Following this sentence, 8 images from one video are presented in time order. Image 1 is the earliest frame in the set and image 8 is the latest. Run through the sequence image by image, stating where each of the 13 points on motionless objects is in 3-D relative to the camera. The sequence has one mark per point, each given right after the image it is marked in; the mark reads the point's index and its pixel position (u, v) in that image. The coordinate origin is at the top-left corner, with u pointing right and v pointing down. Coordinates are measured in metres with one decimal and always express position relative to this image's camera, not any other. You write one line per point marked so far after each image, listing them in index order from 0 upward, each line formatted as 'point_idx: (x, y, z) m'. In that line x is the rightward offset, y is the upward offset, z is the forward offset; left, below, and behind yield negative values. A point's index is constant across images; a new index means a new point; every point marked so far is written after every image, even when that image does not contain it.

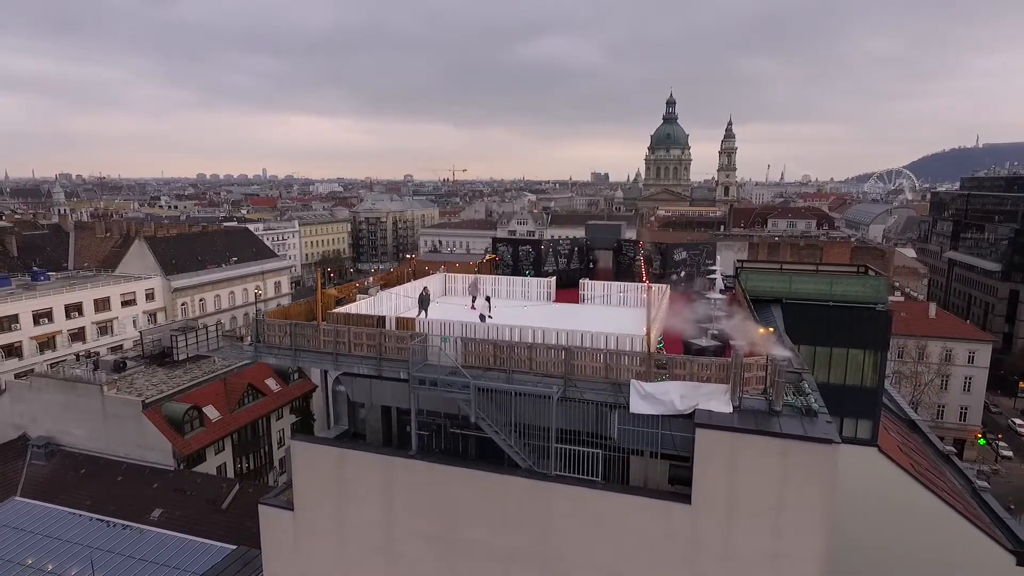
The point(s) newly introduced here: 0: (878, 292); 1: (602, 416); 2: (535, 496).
0: (+11.4, -0.1, +19.2) m
1: (+1.7, -2.4, +11.4) m
2: (+0.3, -3.8, +11.3) m
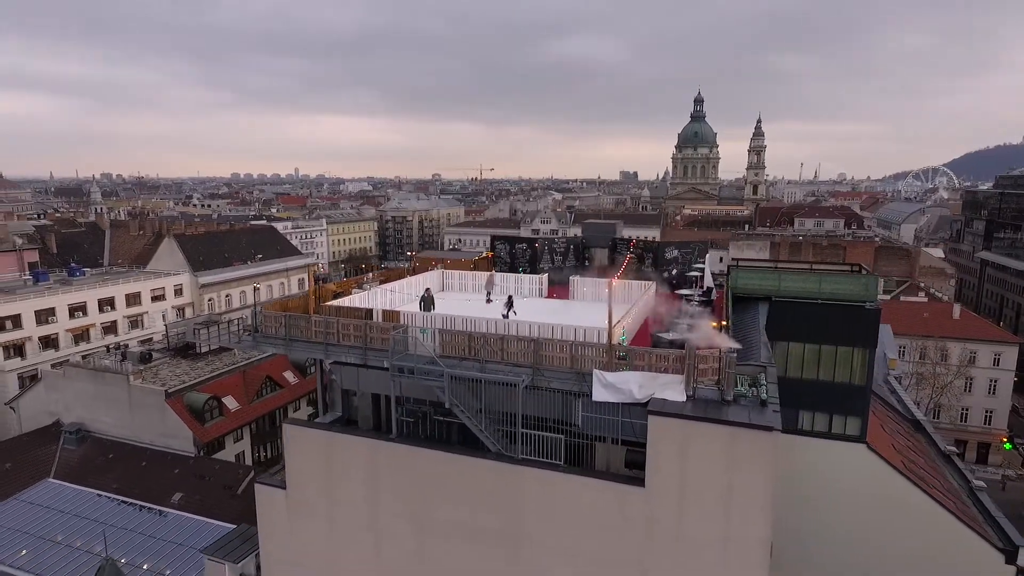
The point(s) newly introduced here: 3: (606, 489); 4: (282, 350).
0: (+11.2, 0.0, +19.4) m
1: (+1.1, -2.3, +12.1) m
2: (-0.2, -3.7, +12.0) m
3: (+1.7, -3.7, +11.2) m
4: (-5.4, -1.4, +14.3) m
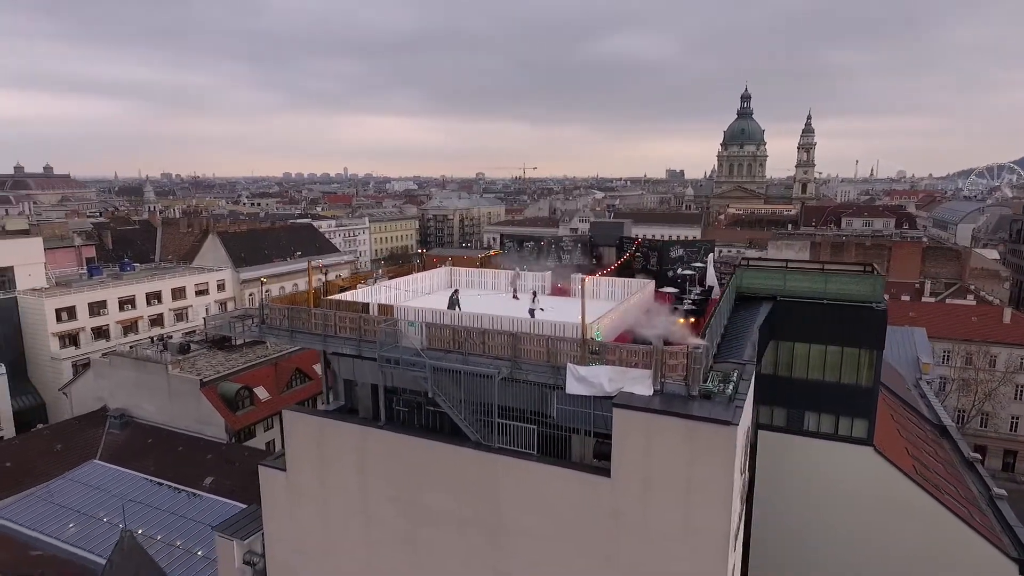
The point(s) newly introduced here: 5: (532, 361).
0: (+11.3, -0.1, +19.1) m
1: (+0.7, -2.2, +12.5) m
2: (-0.7, -3.6, +12.5) m
3: (+1.2, -3.6, +11.6) m
4: (-5.6, -1.3, +15.2) m
5: (+0.4, -1.5, +12.5) m
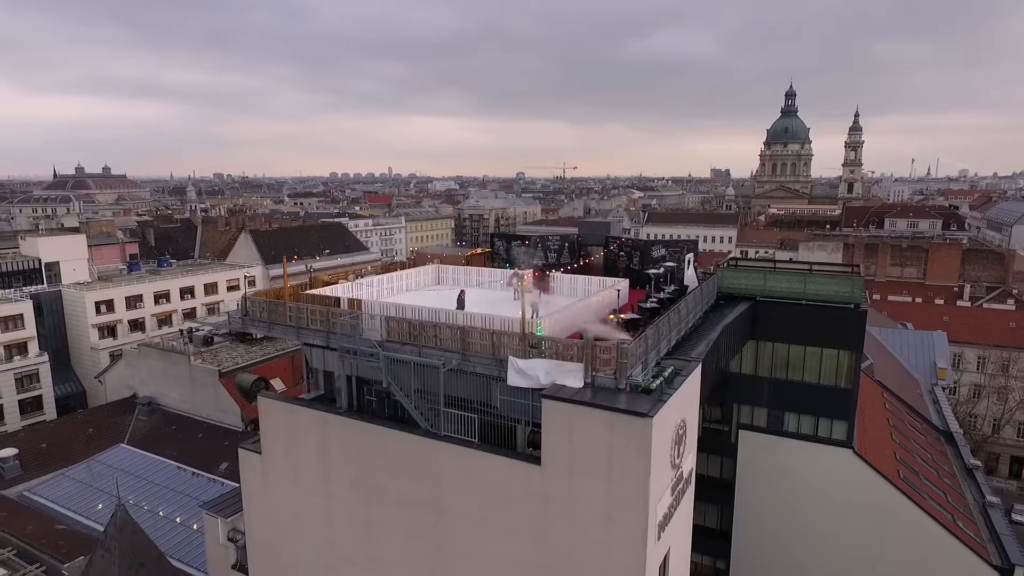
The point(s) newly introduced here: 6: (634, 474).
0: (+10.6, -0.1, +19.0) m
1: (-0.5, -2.1, +13.1) m
2: (-1.9, -3.5, +13.2) m
3: (0.0, -3.5, +12.2) m
4: (-6.6, -1.1, +16.2) m
5: (-0.7, -1.4, +13.1) m
6: (+2.2, -3.3, +10.8) m
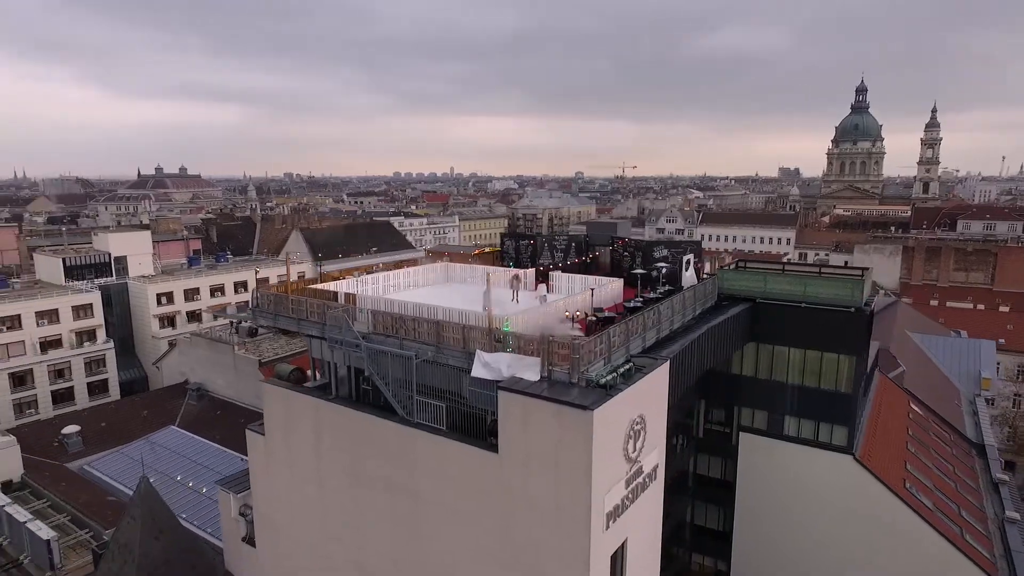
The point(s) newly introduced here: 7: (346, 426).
0: (+10.4, -0.2, +18.7) m
1: (-1.2, -2.0, +13.9) m
2: (-2.5, -3.4, +14.1) m
3: (-0.8, -3.5, +12.9) m
4: (-6.9, -1.0, +17.5) m
5: (-1.4, -1.3, +13.9) m
6: (+1.2, -3.2, +11.3) m
7: (-4.1, -3.4, +15.2) m
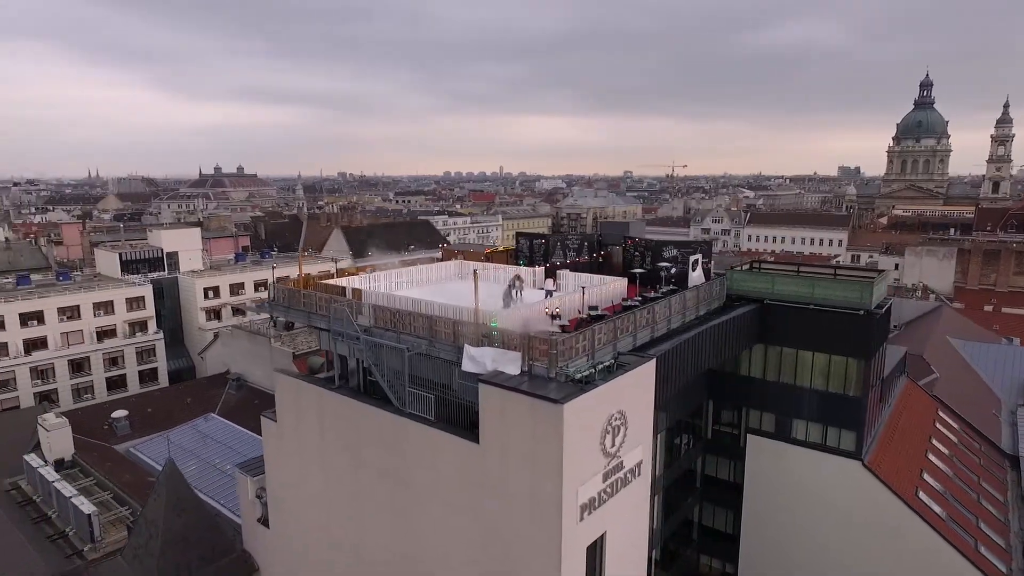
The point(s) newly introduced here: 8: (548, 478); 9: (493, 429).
0: (+10.5, -0.3, +18.3) m
1: (-1.4, -2.0, +14.4) m
2: (-2.8, -3.3, +14.7) m
3: (-1.2, -3.4, +13.4) m
4: (-6.9, -0.8, +18.4) m
5: (-1.6, -1.2, +14.4) m
6: (+0.7, -3.2, +11.7) m
7: (-4.3, -3.3, +16.0) m
8: (+0.7, -3.6, +11.8) m
9: (-0.4, -2.9, +12.6) m
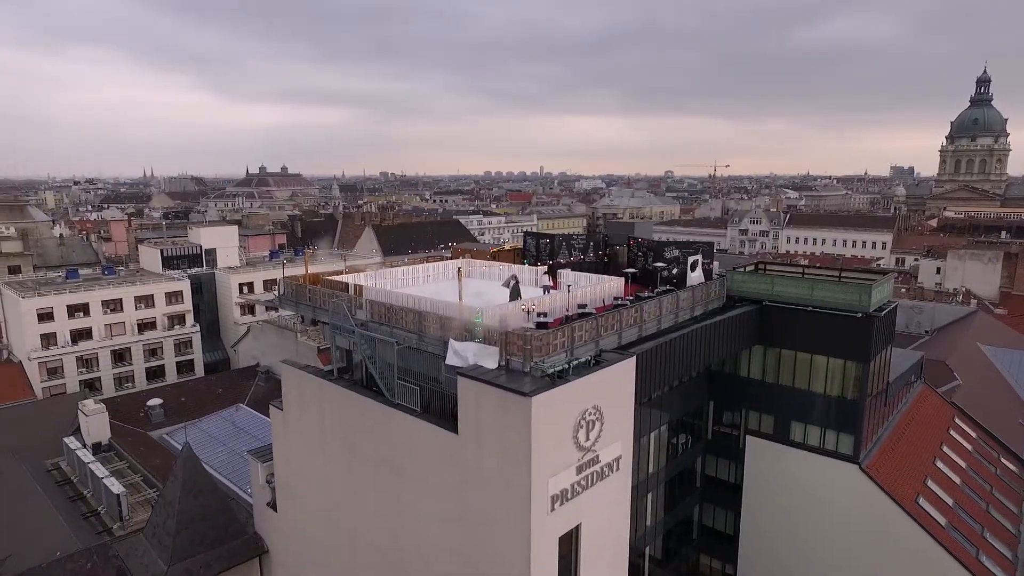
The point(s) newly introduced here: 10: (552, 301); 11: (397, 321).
0: (+10.4, -0.3, +18.1) m
1: (-1.8, -1.9, +15.0) m
2: (-3.2, -3.2, +15.4) m
3: (-1.7, -3.3, +14.0) m
4: (-7.0, -0.7, +19.4) m
5: (-2.0, -1.2, +15.0) m
6: (+0.2, -3.1, +12.1) m
7: (-4.6, -3.2, +16.7) m
8: (+0.1, -3.6, +12.3) m
9: (-0.9, -2.8, +13.1) m
10: (+1.1, -0.4, +16.4) m
11: (-3.0, -0.8, +15.8) m
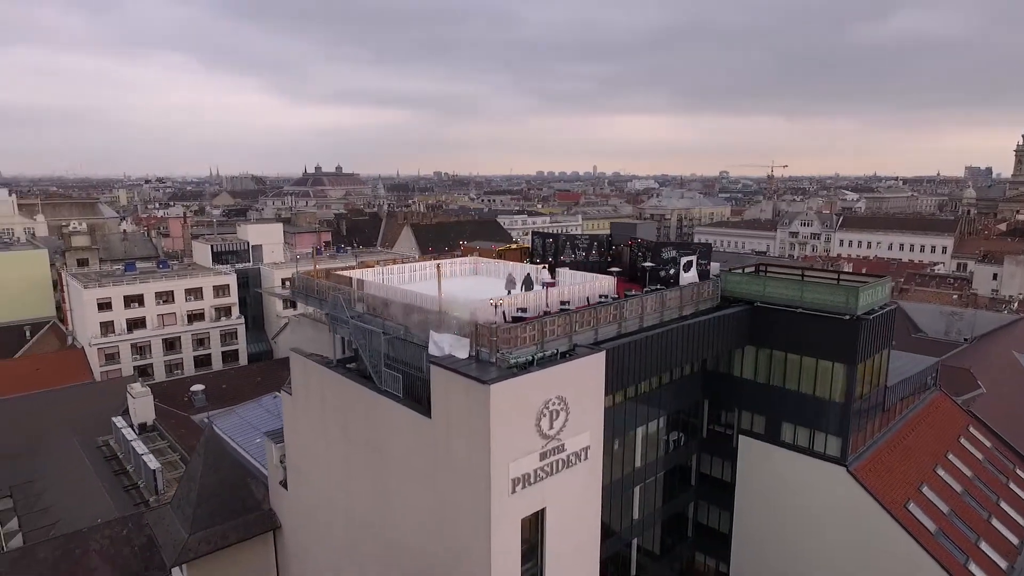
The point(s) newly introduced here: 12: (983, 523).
0: (+10.0, -0.4, +18.1) m
1: (-2.4, -1.7, +16.0) m
2: (-3.7, -3.1, +16.5) m
3: (-2.3, -3.2, +15.0) m
4: (-7.1, -0.4, +20.8) m
5: (-2.5, -1.0, +16.1) m
6: (-0.7, -3.0, +13.0) m
7: (-5.0, -3.0, +18.0) m
8: (-0.7, -3.5, +13.1) m
9: (-1.6, -2.7, +14.1) m
10: (+0.6, -0.3, +17.2) m
11: (-3.4, -0.7, +16.9) m
12: (+15.0, -7.5, +19.6) m
